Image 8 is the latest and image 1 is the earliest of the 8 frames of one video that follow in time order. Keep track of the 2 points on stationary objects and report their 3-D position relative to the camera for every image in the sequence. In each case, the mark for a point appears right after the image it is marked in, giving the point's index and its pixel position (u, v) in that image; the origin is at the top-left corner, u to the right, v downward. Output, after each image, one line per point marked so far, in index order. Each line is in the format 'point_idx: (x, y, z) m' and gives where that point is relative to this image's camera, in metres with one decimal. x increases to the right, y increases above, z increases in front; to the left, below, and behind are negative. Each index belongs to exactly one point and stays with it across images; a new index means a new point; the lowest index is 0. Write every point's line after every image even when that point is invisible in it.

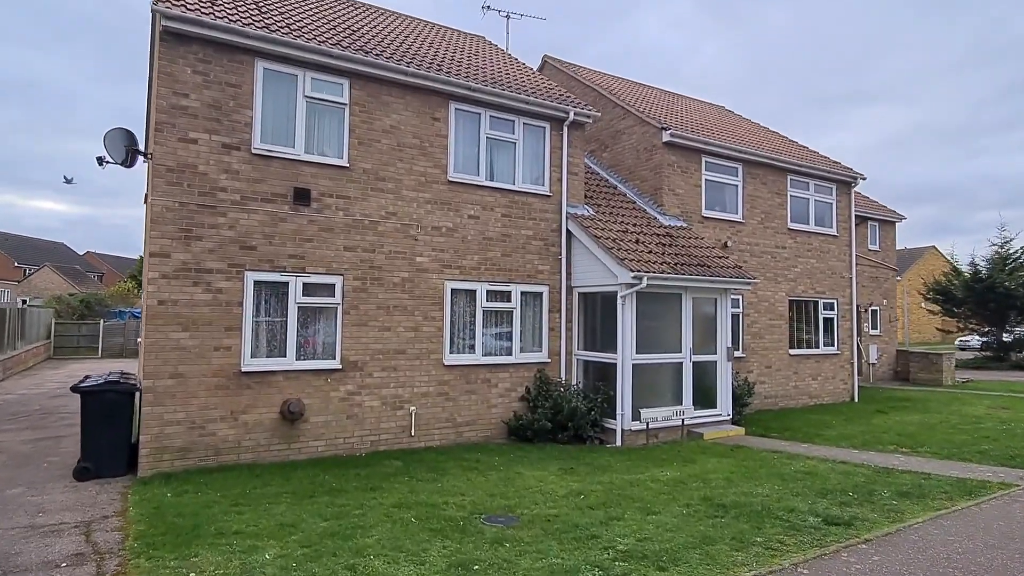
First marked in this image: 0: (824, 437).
0: (+5.5, -2.6, +10.7) m
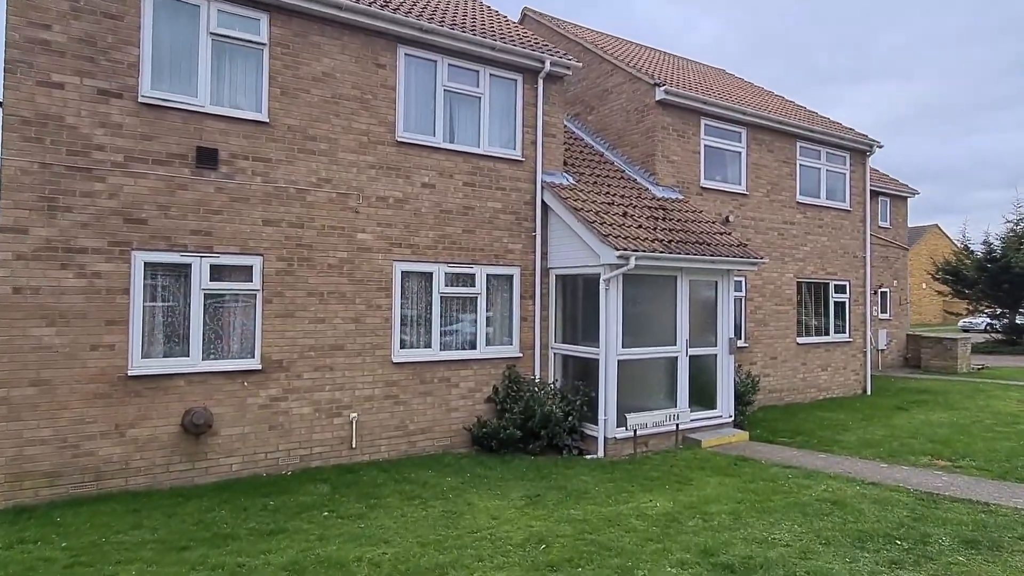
0: (+4.9, -2.3, +9.1) m
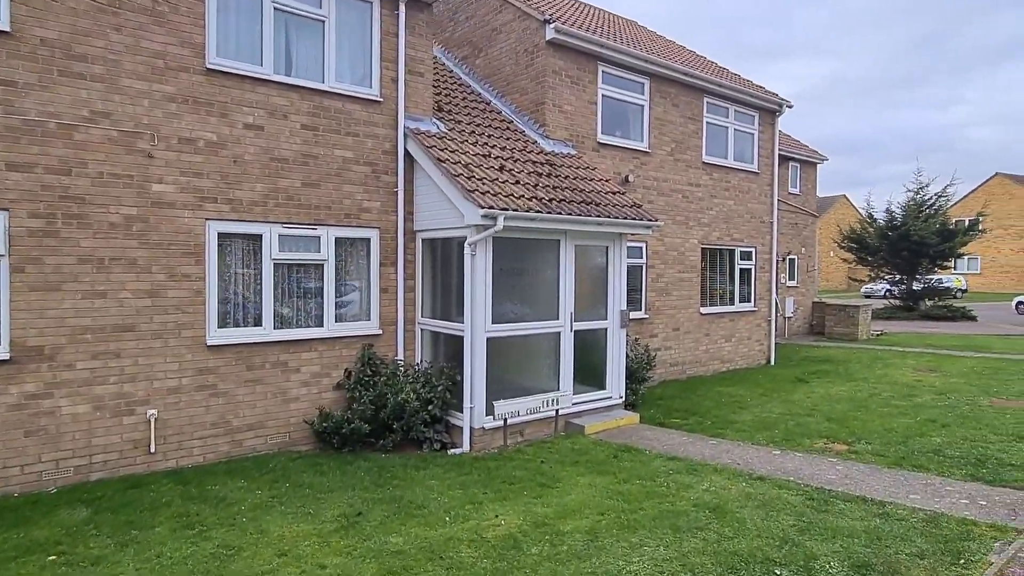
0: (+3.1, -1.9, +8.3) m
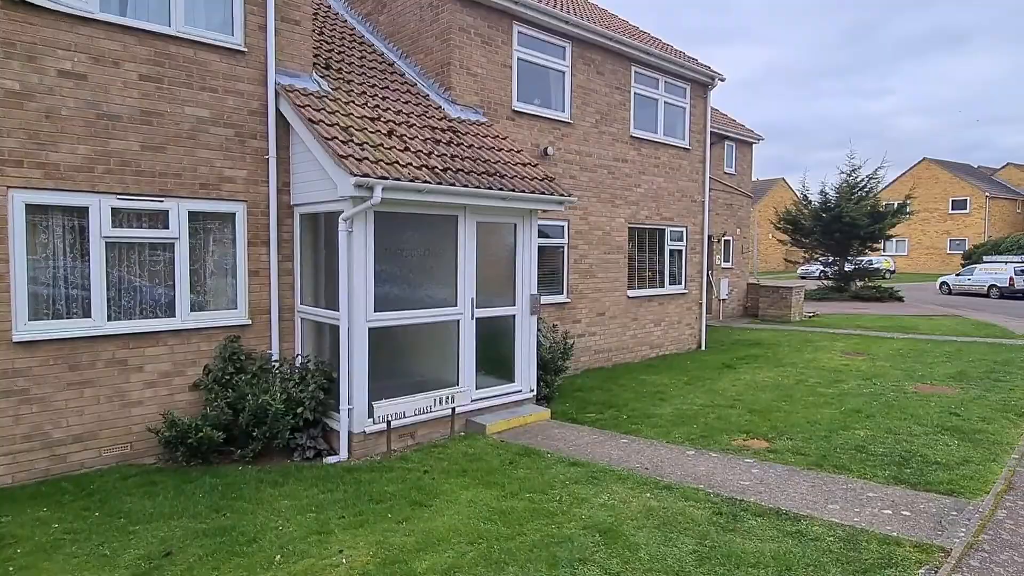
0: (+1.8, -1.7, +7.6) m
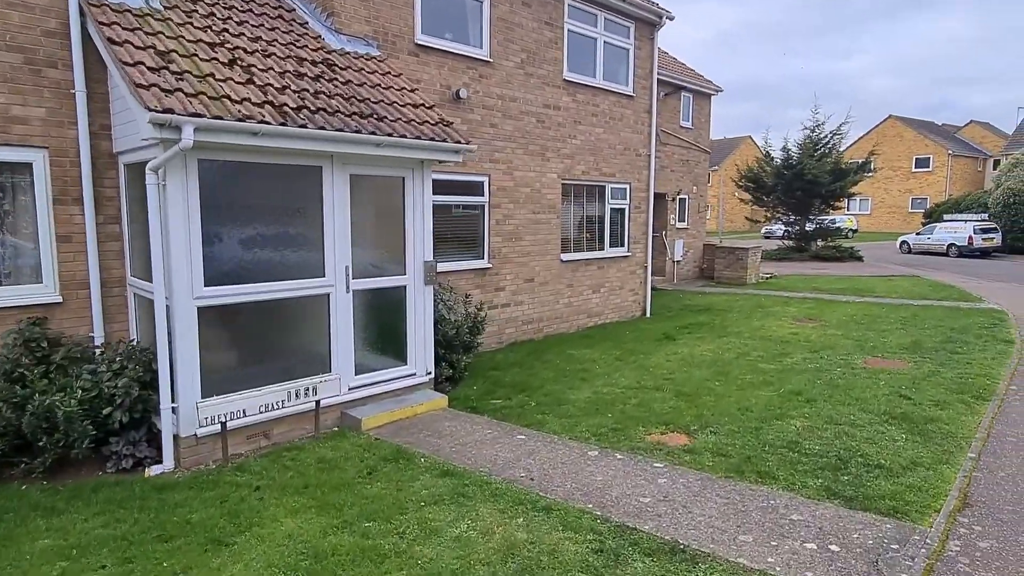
0: (+0.6, -1.3, +6.5) m
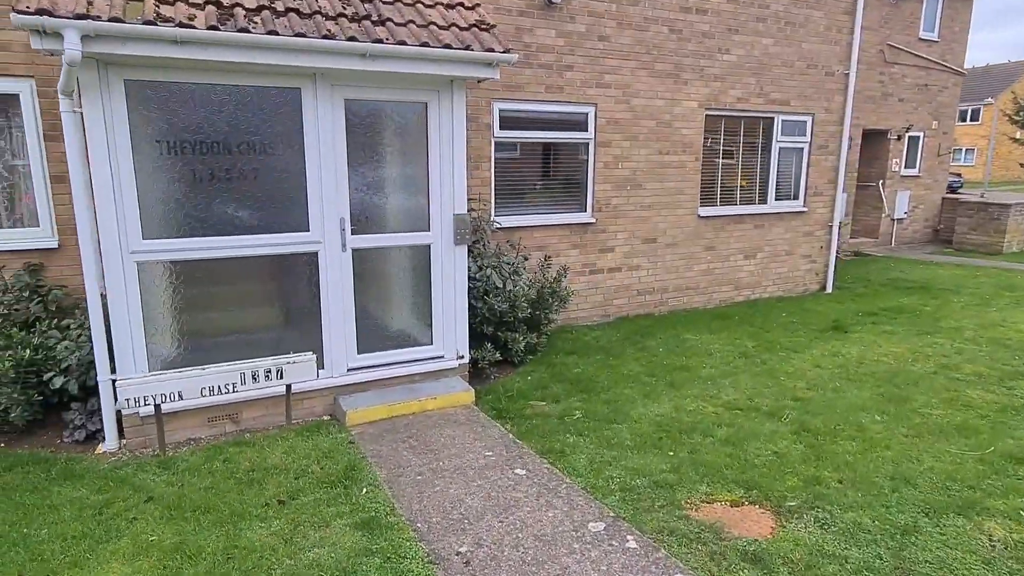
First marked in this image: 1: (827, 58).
0: (+0.8, -1.1, +4.6) m
1: (+4.7, +3.4, +9.1) m
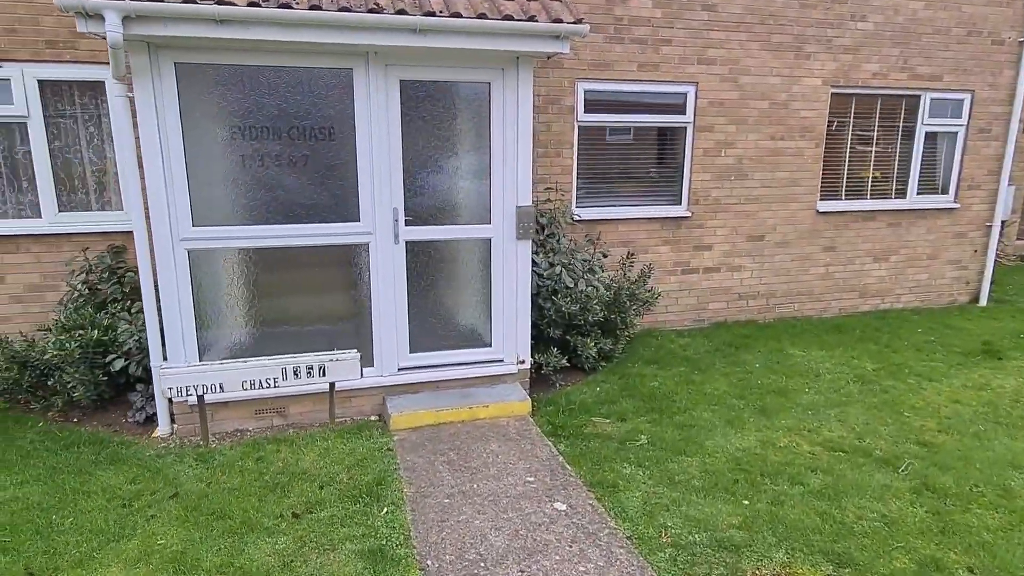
0: (+1.1, -1.1, +3.9) m
1: (+6.0, +3.3, +7.5) m
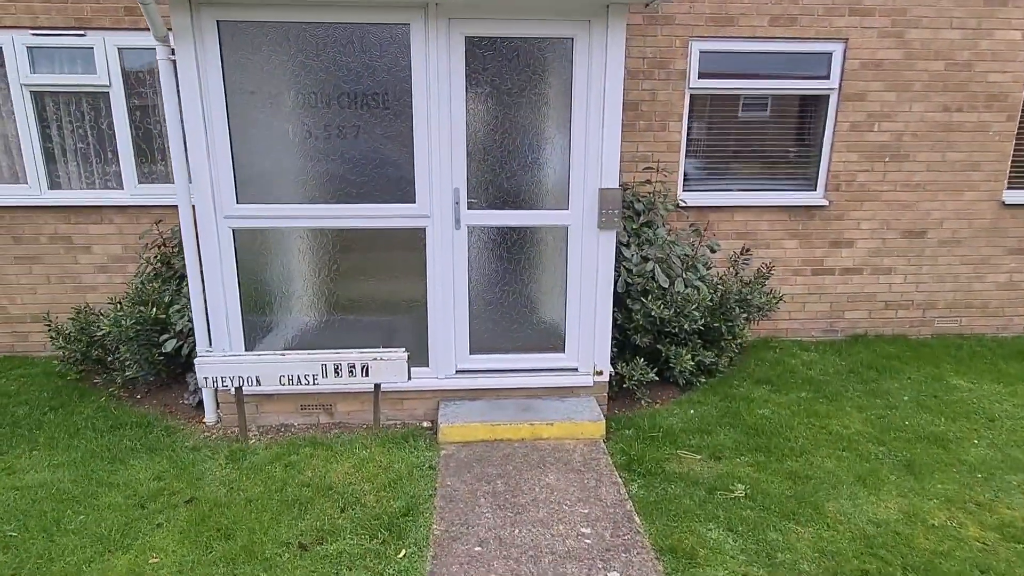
0: (+1.4, -1.2, +3.0) m
1: (+7.0, +3.0, +5.4) m
